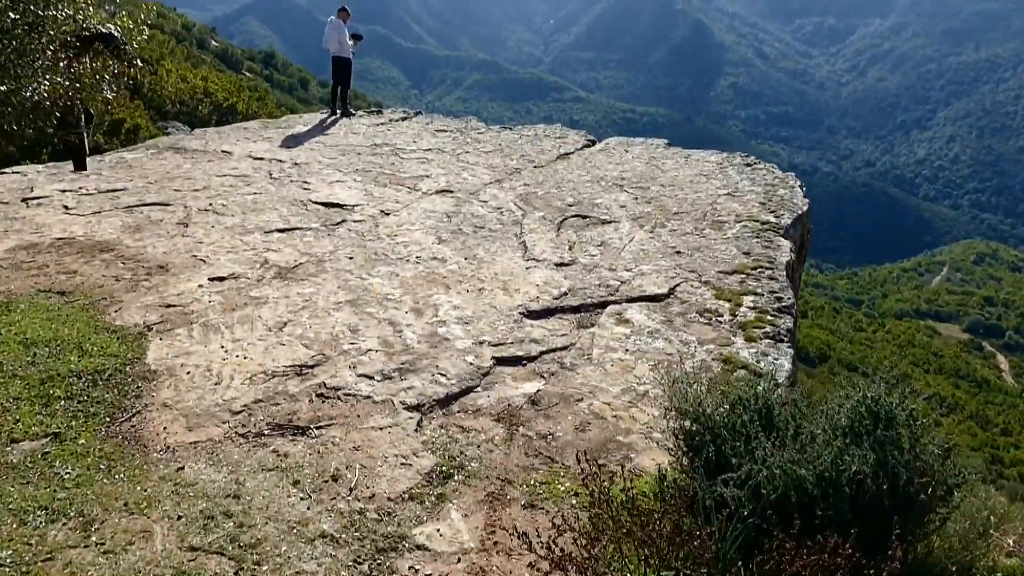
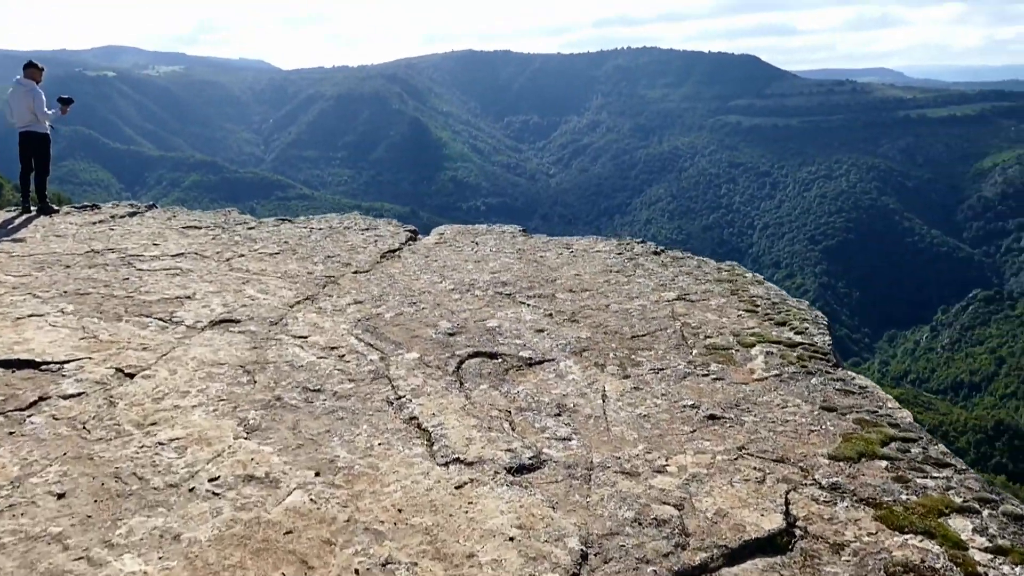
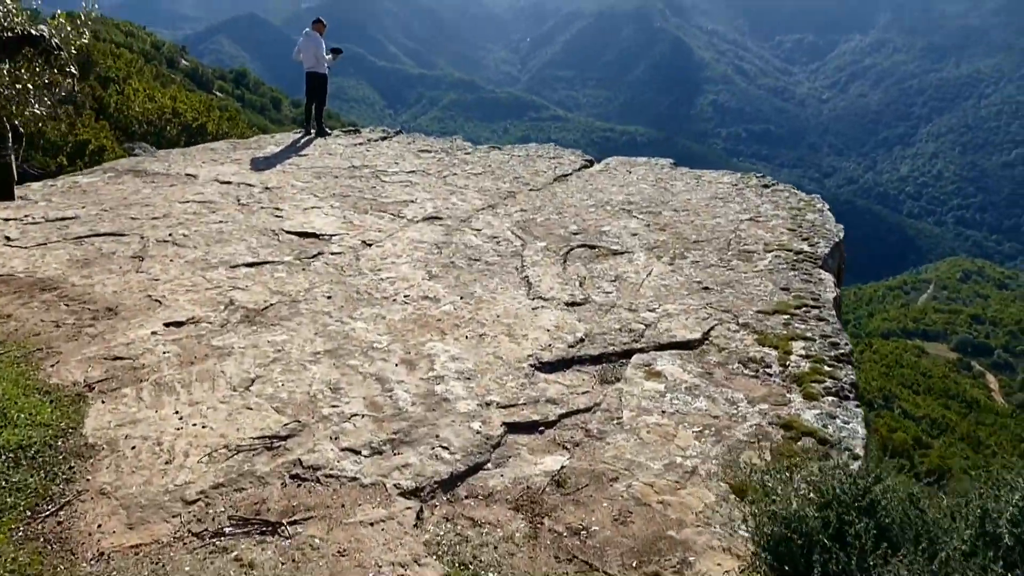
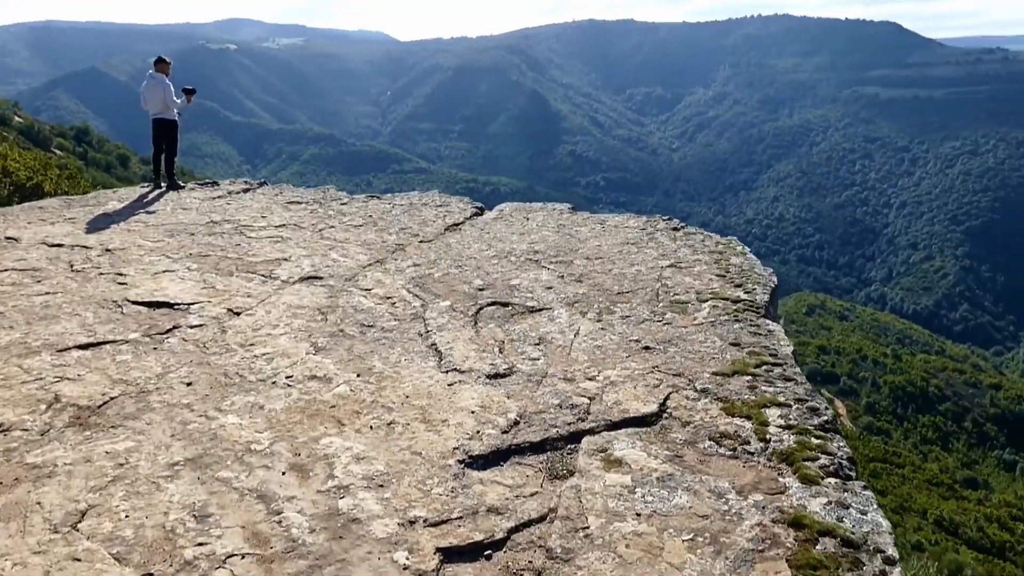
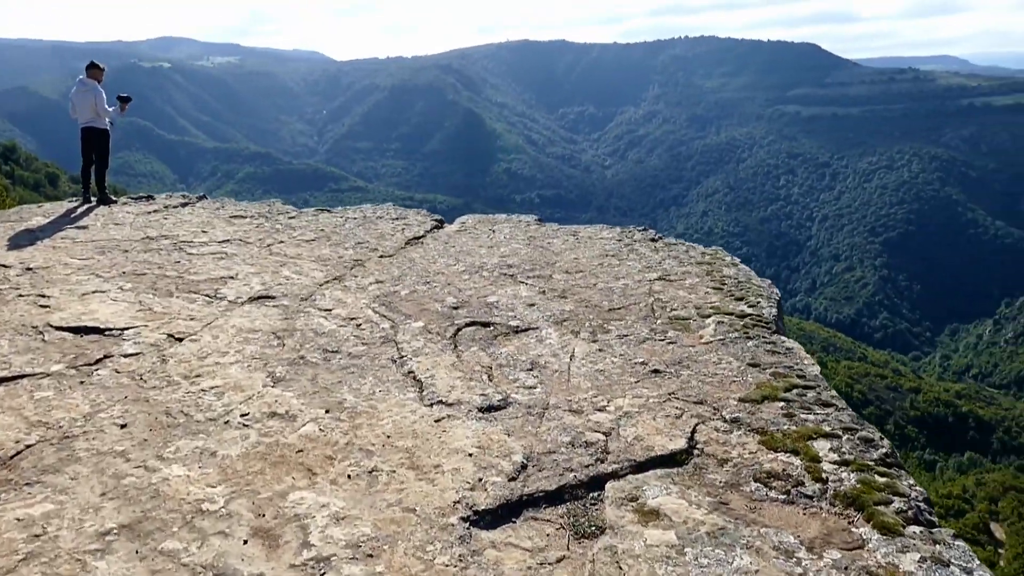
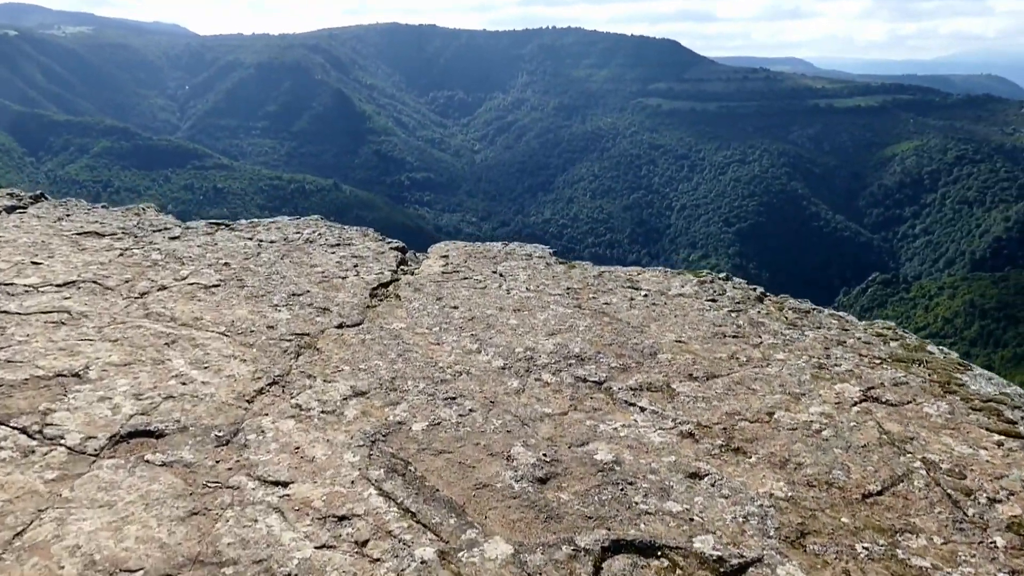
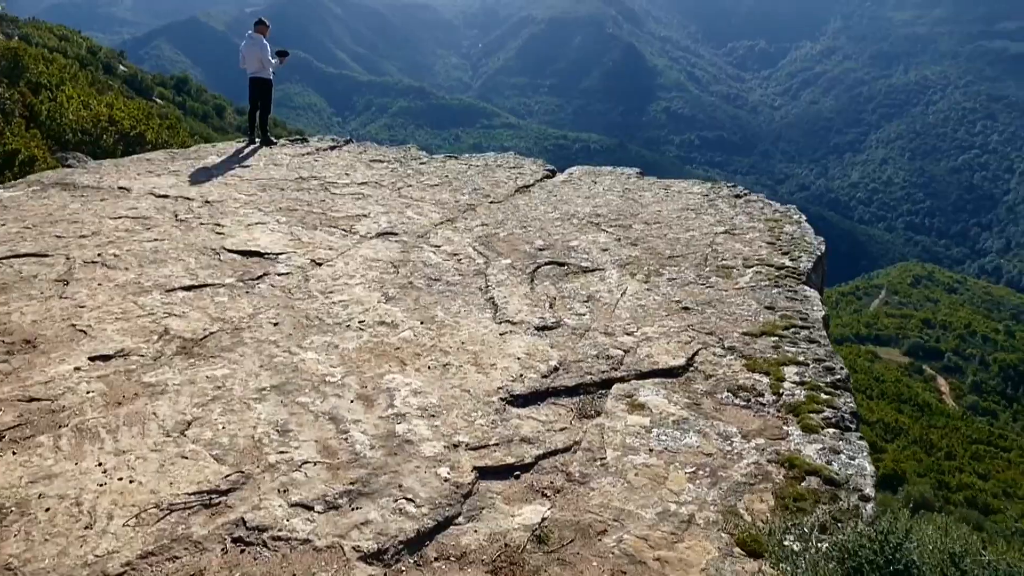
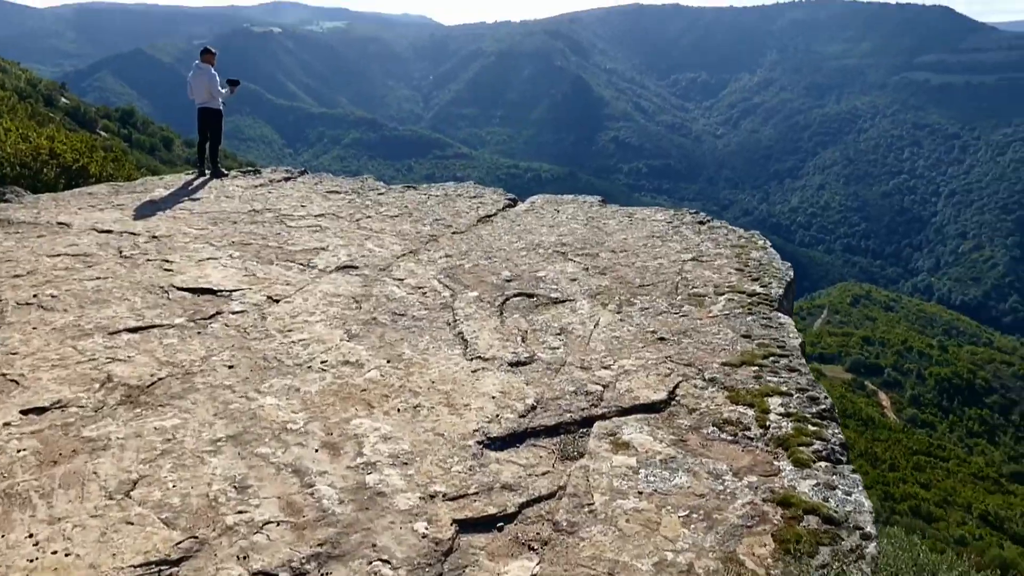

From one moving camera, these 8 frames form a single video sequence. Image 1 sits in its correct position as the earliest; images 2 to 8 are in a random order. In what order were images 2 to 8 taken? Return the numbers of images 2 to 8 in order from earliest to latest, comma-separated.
3, 7, 8, 4, 5, 2, 6
